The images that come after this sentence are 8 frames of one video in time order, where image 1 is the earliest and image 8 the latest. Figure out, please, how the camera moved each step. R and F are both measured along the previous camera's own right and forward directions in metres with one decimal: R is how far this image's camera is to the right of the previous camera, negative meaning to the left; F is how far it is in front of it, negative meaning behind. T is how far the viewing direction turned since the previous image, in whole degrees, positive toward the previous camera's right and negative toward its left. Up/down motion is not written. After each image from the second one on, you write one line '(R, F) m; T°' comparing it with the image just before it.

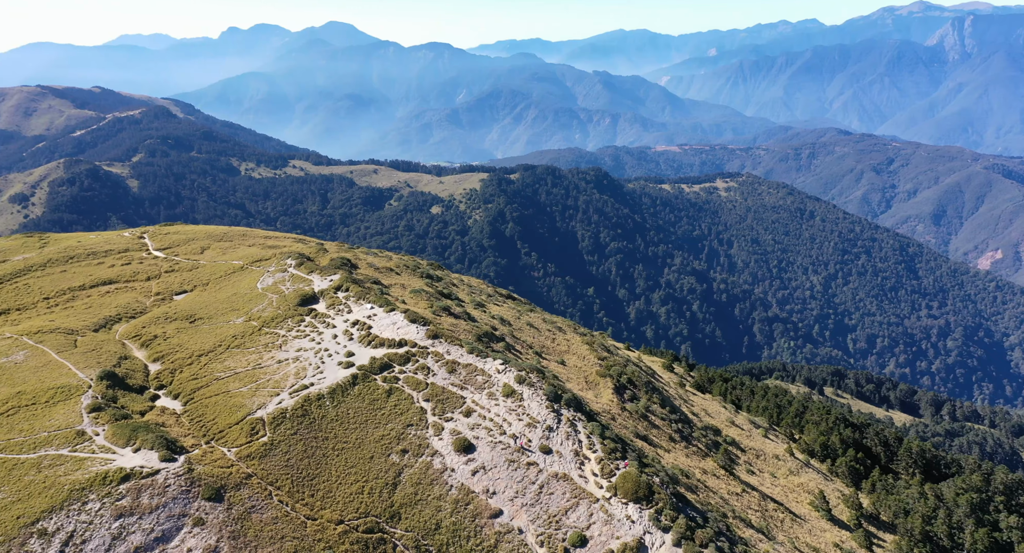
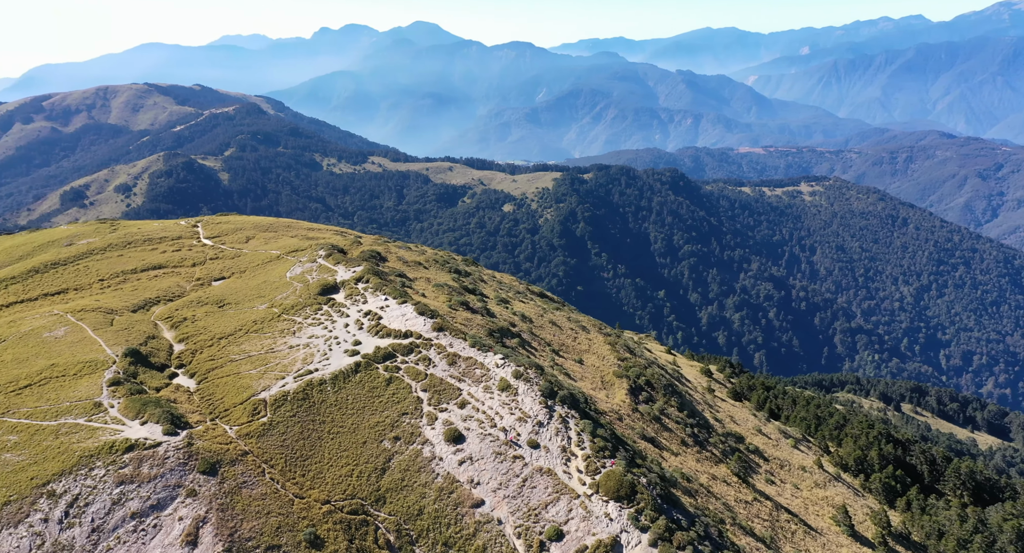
(+5.1, -0.5) m; -5°
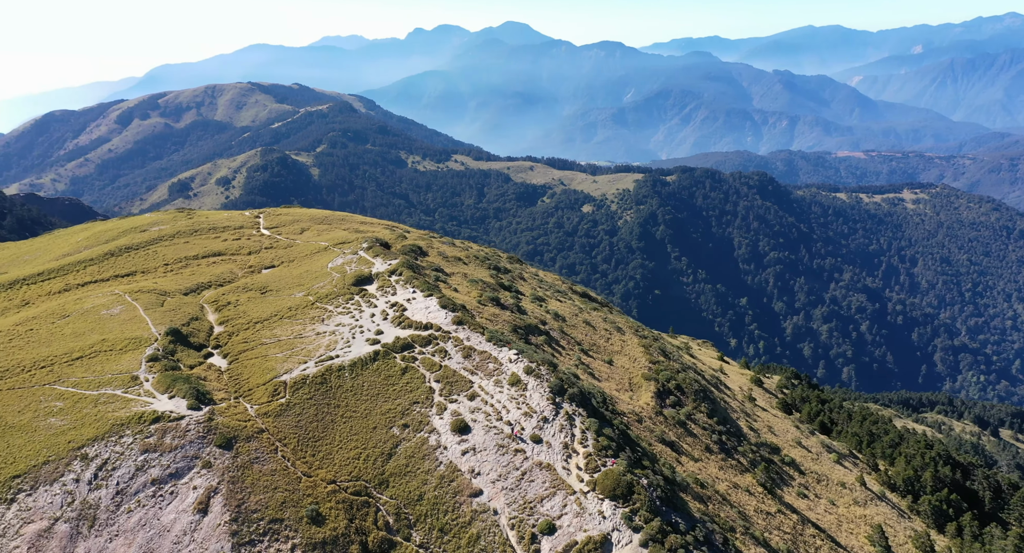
(+4.6, -0.6) m; -6°
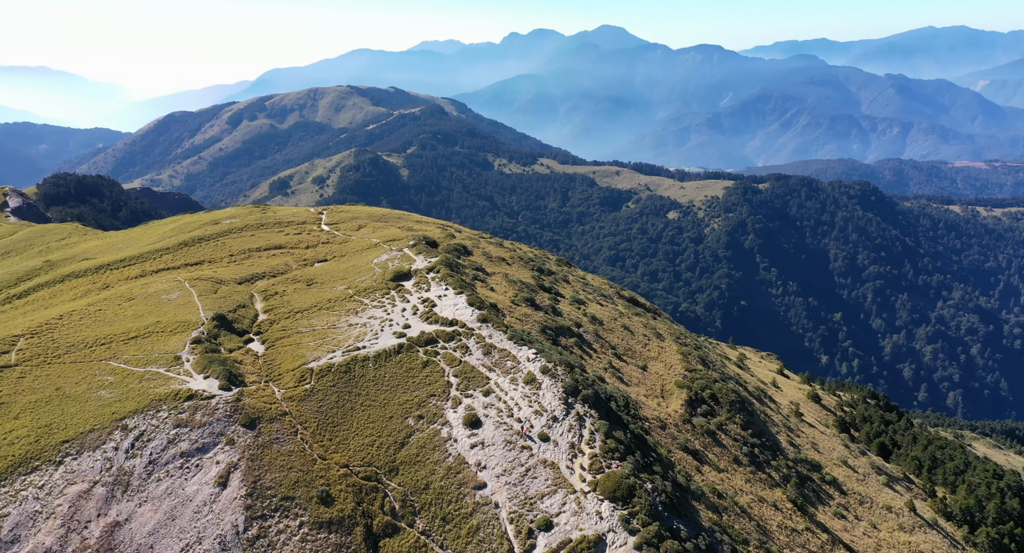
(+4.6, -0.8) m; -6°
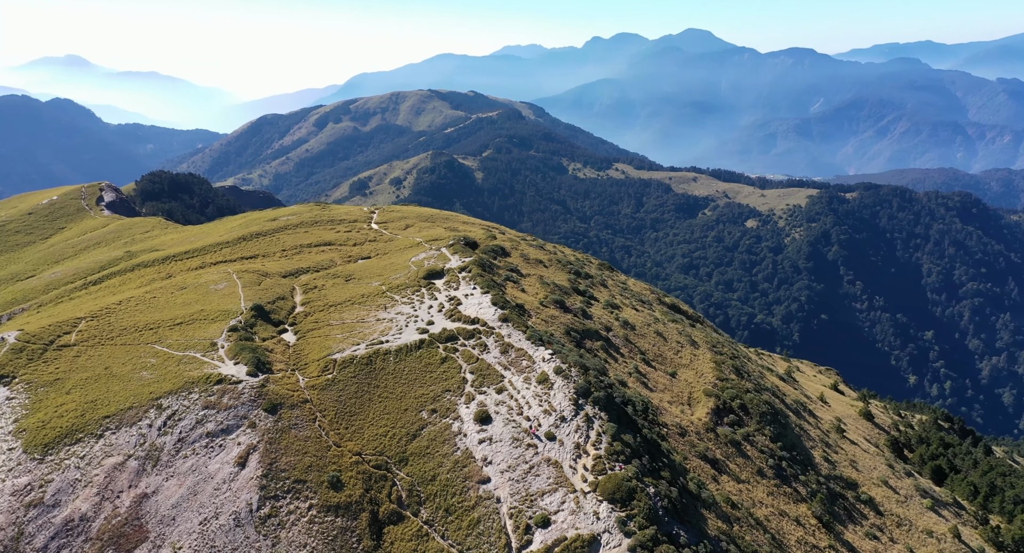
(+4.1, -0.8) m; -5°
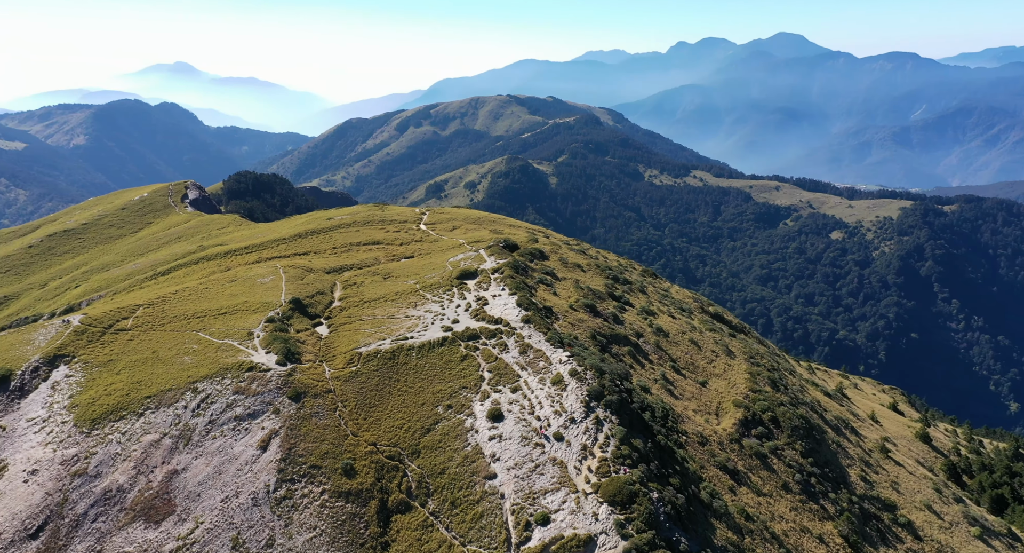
(+4.1, -0.8) m; -6°
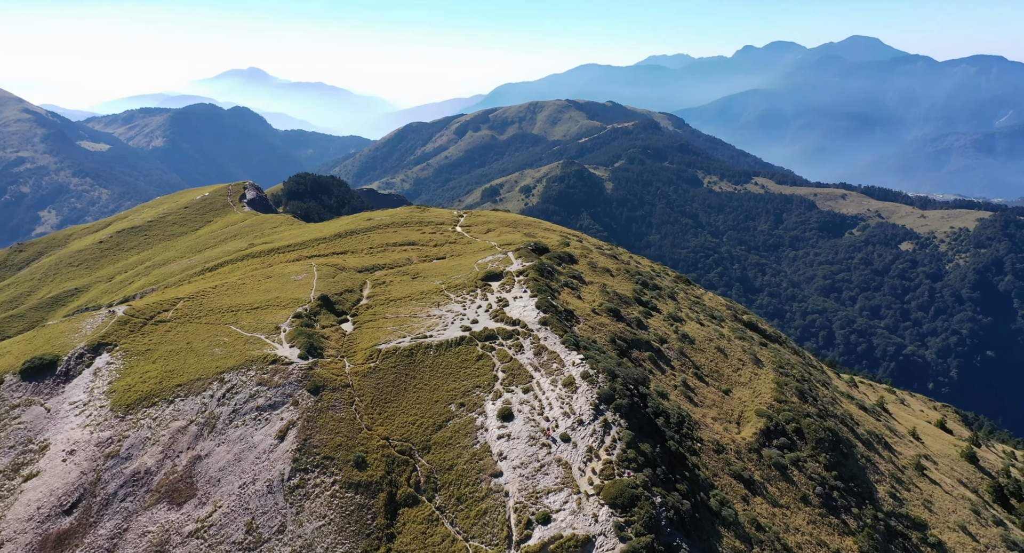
(+3.1, -0.7) m; -4°
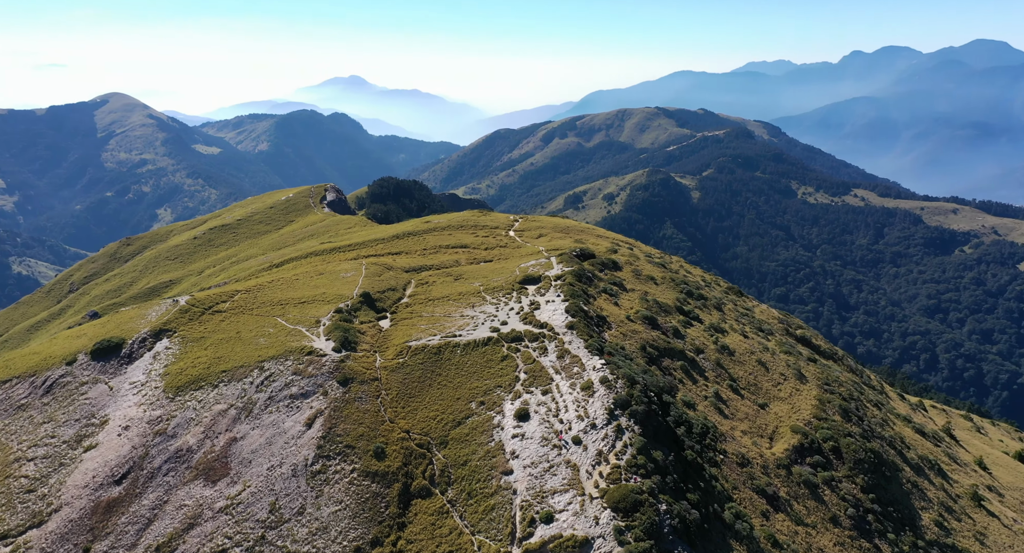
(+4.6, -0.9) m; -6°
